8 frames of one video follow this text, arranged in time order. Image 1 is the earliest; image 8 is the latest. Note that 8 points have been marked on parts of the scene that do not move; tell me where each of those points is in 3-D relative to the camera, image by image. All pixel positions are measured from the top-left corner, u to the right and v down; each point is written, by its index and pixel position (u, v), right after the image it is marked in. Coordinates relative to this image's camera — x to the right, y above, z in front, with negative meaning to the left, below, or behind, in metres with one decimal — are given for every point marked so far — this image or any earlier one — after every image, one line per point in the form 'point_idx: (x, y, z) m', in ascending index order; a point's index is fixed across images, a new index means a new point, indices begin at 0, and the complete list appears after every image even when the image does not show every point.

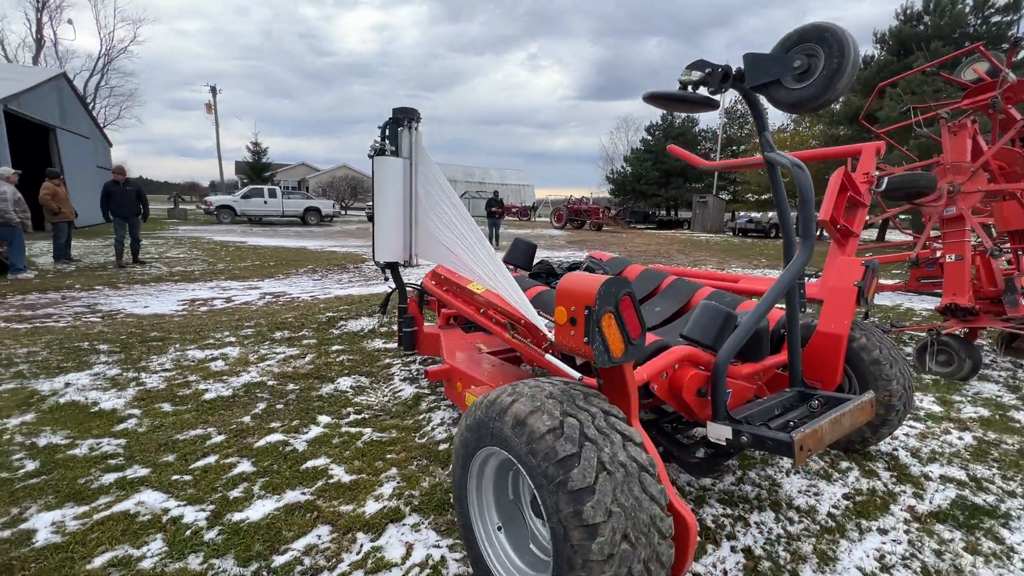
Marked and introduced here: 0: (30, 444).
0: (-2.6, -0.8, +2.5) m
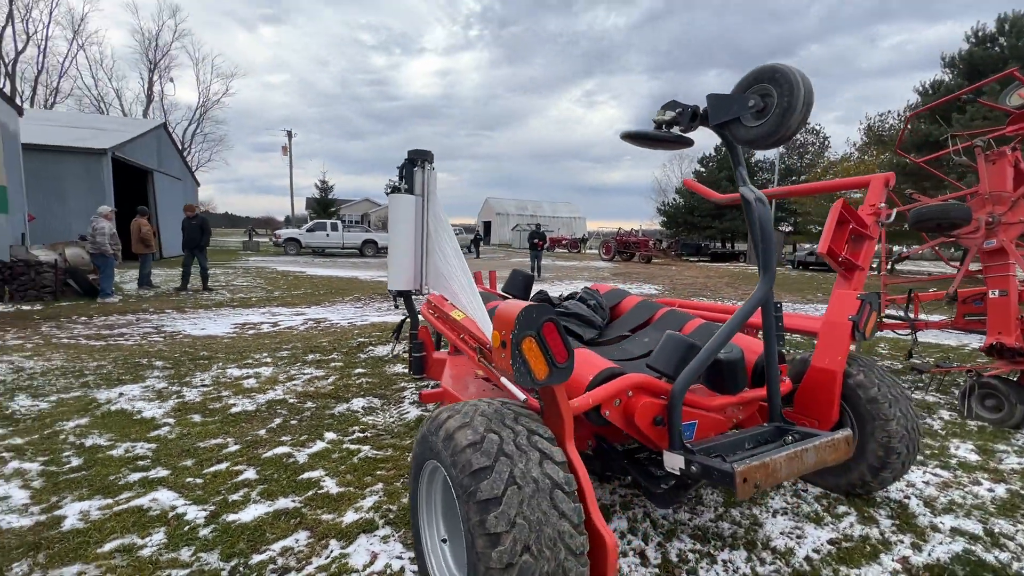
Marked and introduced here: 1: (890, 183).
0: (-2.7, -1.0, +2.9) m
1: (+2.5, +0.7, +3.1) m
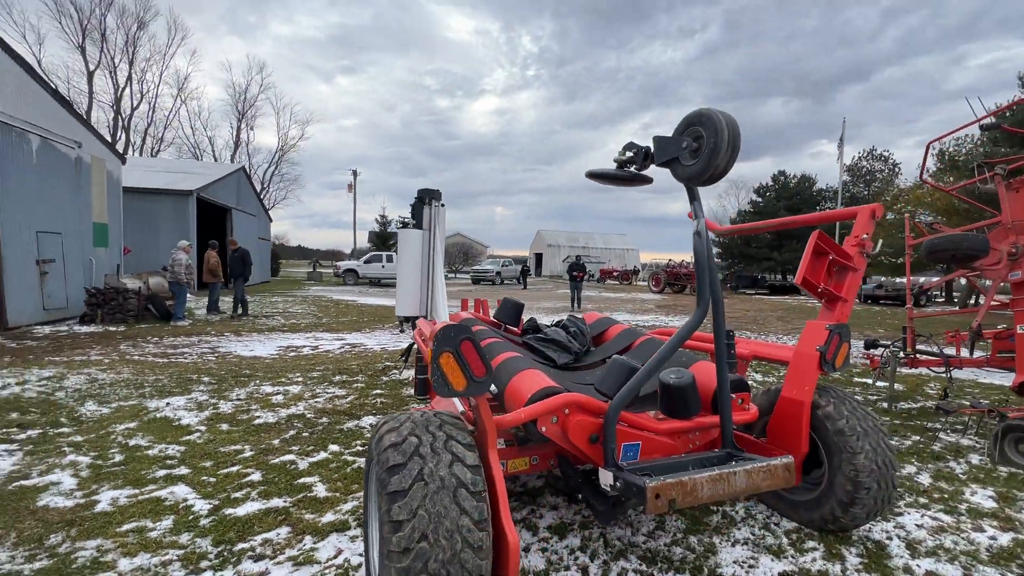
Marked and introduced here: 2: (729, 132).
0: (-2.8, -1.1, +3.4) m
1: (+2.4, +0.5, +3.0) m
2: (+0.9, +0.7, +2.0) m
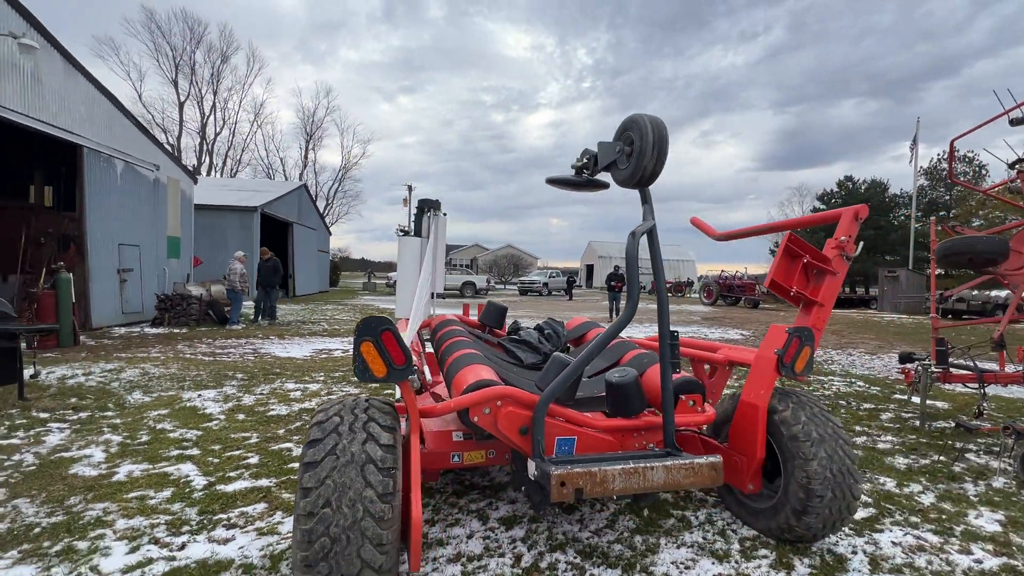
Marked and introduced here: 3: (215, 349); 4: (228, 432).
0: (-2.9, -1.1, +3.8) m
1: (+2.2, +0.5, +2.9) m
2: (+0.6, +0.7, +2.1) m
3: (-4.7, -1.0, +7.3) m
4: (-2.3, -1.2, +3.8) m
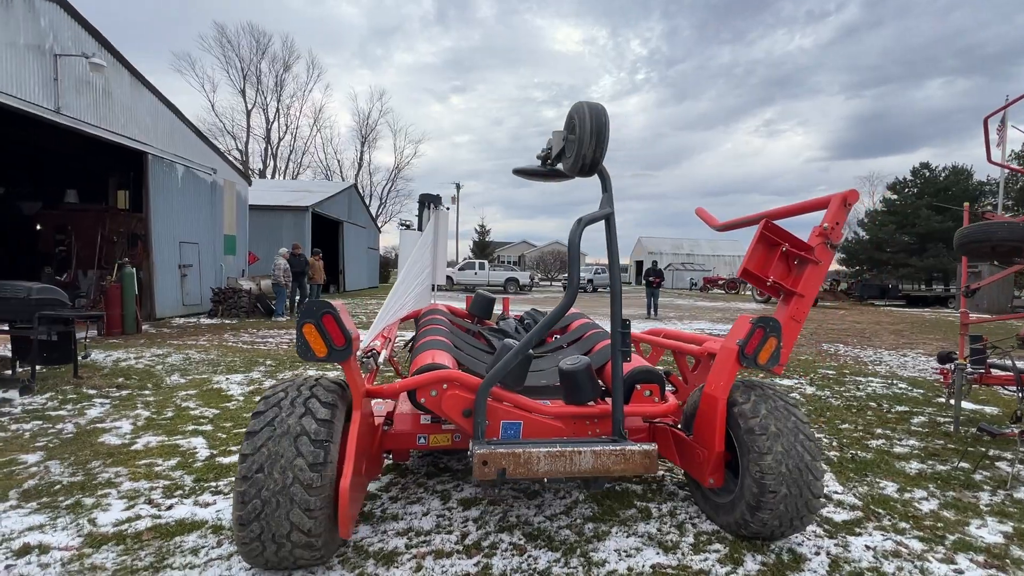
0: (-3.0, -1.1, +4.2) m
1: (+2.0, +0.5, +2.7) m
2: (+0.4, +0.7, +2.1) m
3: (-4.3, -0.9, +7.9) m
4: (-2.4, -1.1, +4.1) m
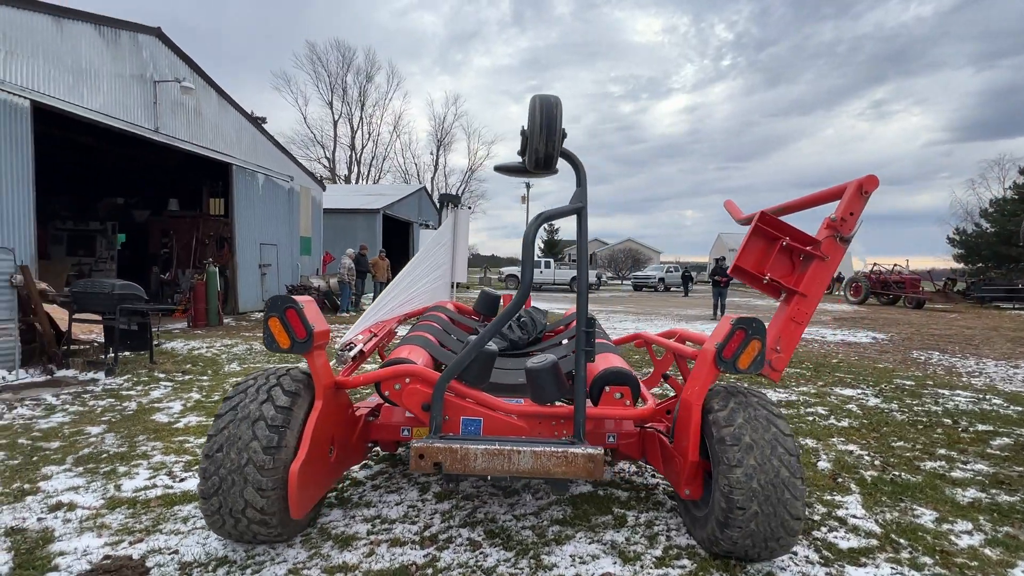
0: (-2.9, -1.0, +4.7) m
1: (+1.8, +0.5, +2.4) m
2: (+0.1, +0.8, +2.1) m
3: (-3.6, -0.8, +8.5) m
4: (-2.3, -1.1, +4.5) m
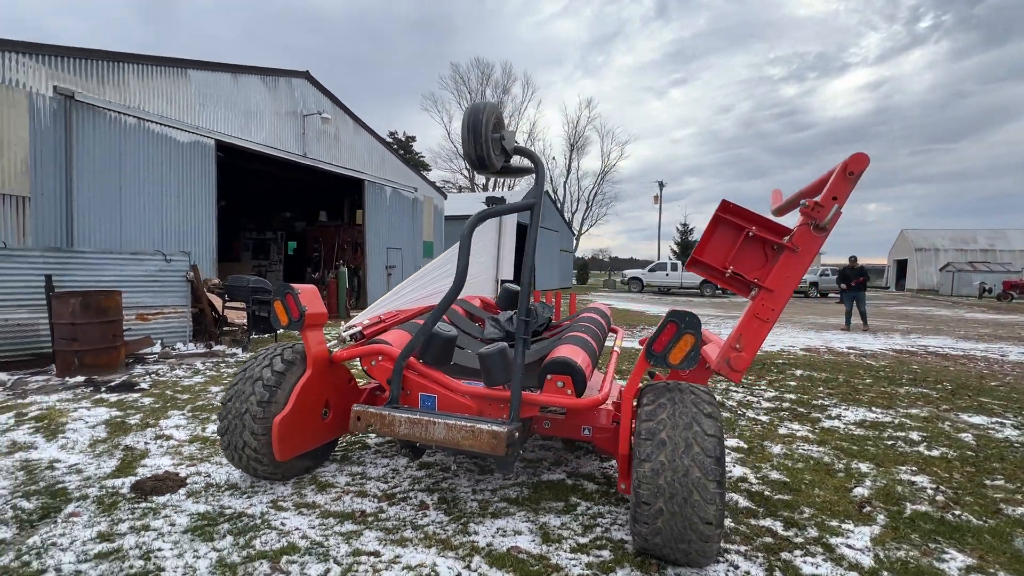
0: (-2.3, -1.0, +5.7) m
1: (+1.5, +0.5, +2.1) m
2: (-0.2, +0.8, +2.3) m
3: (-1.9, -0.8, +9.5) m
4: (-1.8, -1.0, +5.3) m
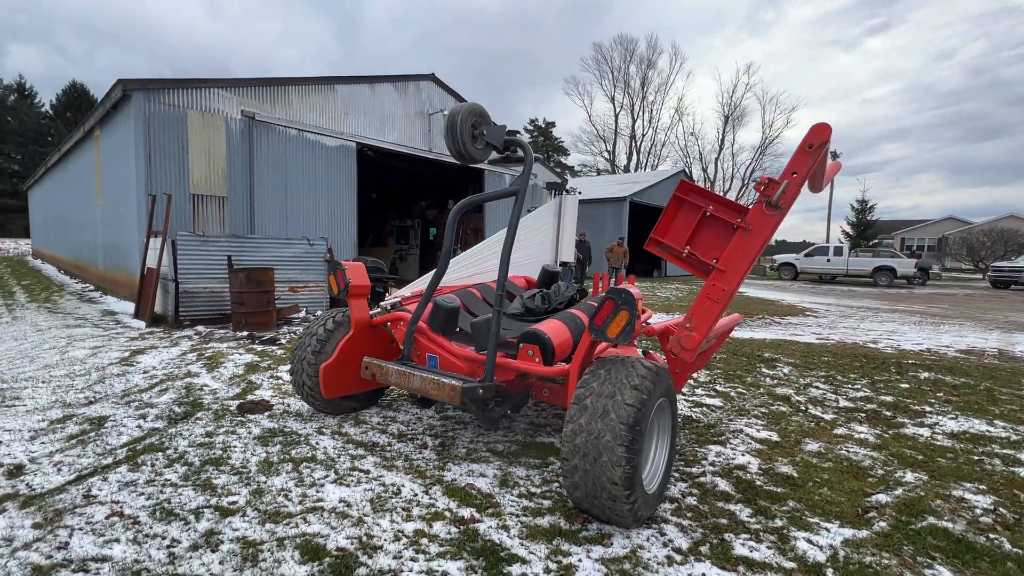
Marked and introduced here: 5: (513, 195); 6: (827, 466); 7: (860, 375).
0: (-1.4, -0.7, +6.6) m
1: (+1.2, +0.6, +2.0) m
2: (-0.4, +0.9, +2.6) m
3: (+0.2, -0.4, +10.2) m
4: (-1.0, -0.8, +6.1) m
5: (0.0, +0.6, +2.9) m
6: (+2.0, -1.1, +3.0) m
7: (+3.9, -1.0, +5.3) m
